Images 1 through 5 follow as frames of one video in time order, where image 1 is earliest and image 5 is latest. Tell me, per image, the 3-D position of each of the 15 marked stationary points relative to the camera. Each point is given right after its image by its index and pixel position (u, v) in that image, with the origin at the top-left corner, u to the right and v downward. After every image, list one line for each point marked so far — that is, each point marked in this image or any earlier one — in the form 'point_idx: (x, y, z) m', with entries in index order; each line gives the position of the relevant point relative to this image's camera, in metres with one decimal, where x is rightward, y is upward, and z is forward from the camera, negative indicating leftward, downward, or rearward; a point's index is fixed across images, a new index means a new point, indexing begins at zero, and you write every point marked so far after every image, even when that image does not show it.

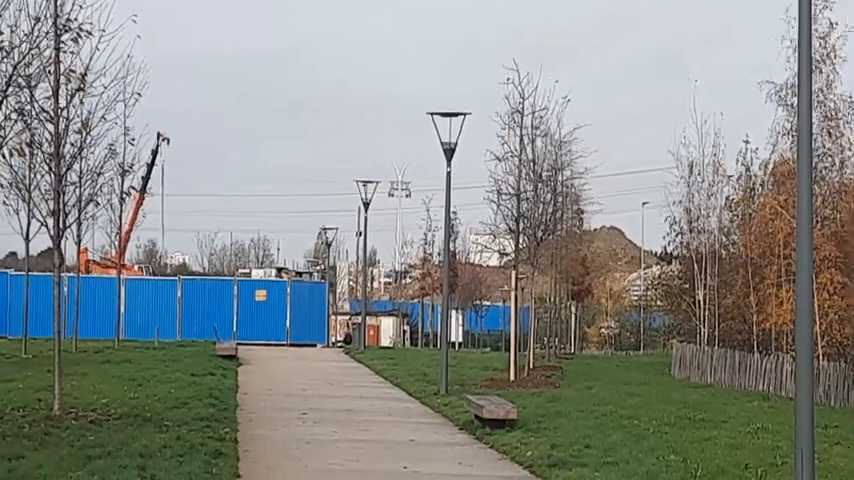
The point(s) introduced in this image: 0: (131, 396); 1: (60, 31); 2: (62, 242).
0: (-4.5, -2.3, +16.1) m
1: (-4.8, +2.7, +14.0) m
2: (-5.2, 0.0, +15.3) m
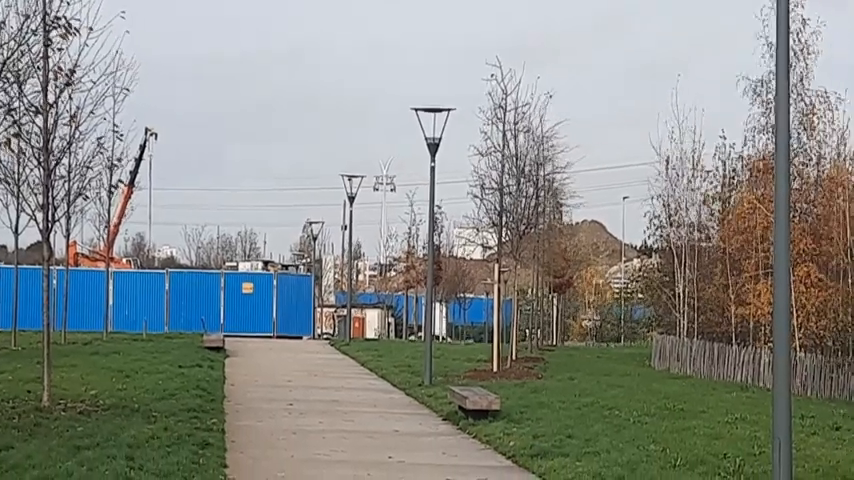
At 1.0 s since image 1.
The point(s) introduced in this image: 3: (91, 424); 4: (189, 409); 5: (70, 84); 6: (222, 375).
0: (-4.7, -2.2, +16.3) m
1: (-5.0, +2.8, +14.2) m
2: (-5.4, +0.1, +15.4) m
3: (-4.4, -2.4, +13.9) m
4: (-3.3, -2.4, +14.9) m
5: (-4.9, +2.2, +14.8) m
6: (-3.6, -2.3, +18.7) m
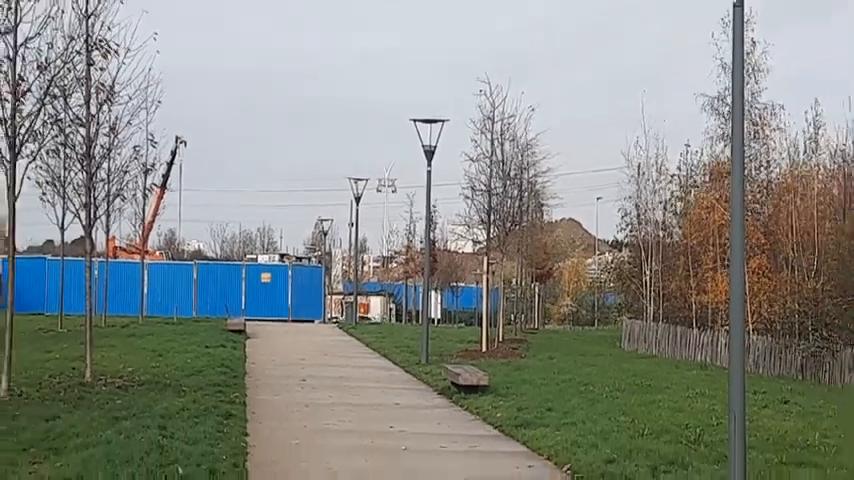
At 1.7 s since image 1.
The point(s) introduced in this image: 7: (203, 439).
0: (-4.7, -2.1, +18.3) m
1: (-5.1, +2.9, +16.1) m
2: (-5.4, +0.1, +17.4) m
3: (-4.4, -2.3, +15.9) m
4: (-3.4, -2.3, +16.9) m
5: (-5.0, +2.2, +16.7) m
6: (-3.6, -2.2, +20.7) m
7: (-2.7, -2.5, +13.0) m
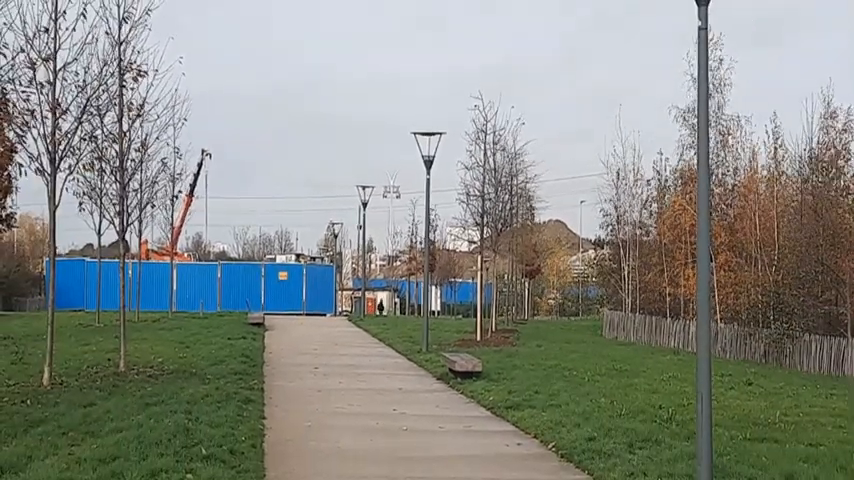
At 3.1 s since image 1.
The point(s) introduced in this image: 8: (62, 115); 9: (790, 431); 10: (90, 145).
0: (-4.6, -2.2, +20.2) m
1: (-5.1, +2.8, +18.0) m
2: (-5.4, +0.1, +19.3) m
3: (-4.4, -2.4, +17.8) m
4: (-3.3, -2.3, +18.7) m
5: (-5.0, +2.2, +18.6) m
6: (-3.4, -2.2, +22.6) m
7: (-2.8, -2.5, +14.9) m
8: (-5.6, +1.9, +16.5) m
9: (+4.8, -2.5, +14.0) m
10: (-5.5, +1.5, +17.4) m
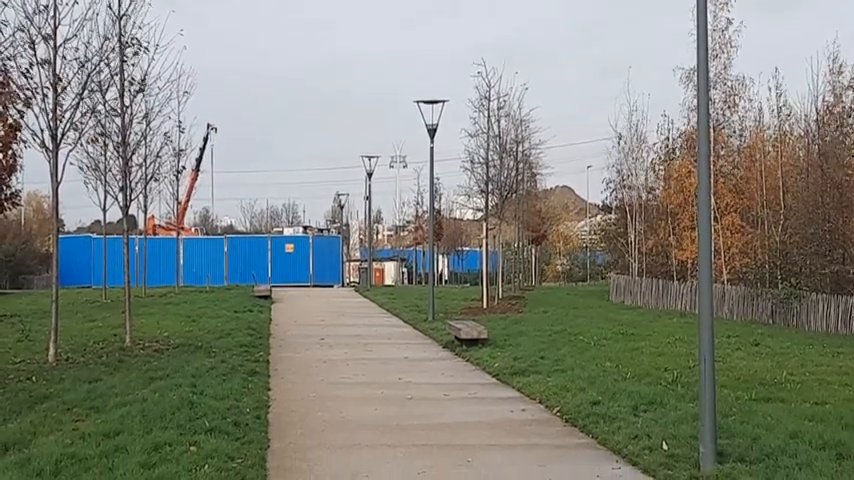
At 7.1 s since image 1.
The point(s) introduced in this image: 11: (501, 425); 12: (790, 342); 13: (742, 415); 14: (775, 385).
0: (-4.5, -1.7, +20.3) m
1: (-5.1, +3.2, +18.0) m
2: (-5.3, +0.5, +19.4) m
3: (-4.3, -2.0, +17.9) m
4: (-3.2, -1.9, +18.8) m
5: (-5.0, +2.6, +18.6) m
6: (-3.2, -1.7, +22.6) m
7: (-2.7, -2.1, +14.9) m
8: (-5.6, +2.3, +16.5) m
9: (+4.8, -2.0, +13.9) m
10: (-5.5, +1.9, +17.5) m
11: (+0.9, -2.3, +13.5) m
12: (+6.5, -1.8, +19.0) m
13: (+3.8, -2.1, +12.8) m
14: (+4.7, -1.9, +14.3) m
